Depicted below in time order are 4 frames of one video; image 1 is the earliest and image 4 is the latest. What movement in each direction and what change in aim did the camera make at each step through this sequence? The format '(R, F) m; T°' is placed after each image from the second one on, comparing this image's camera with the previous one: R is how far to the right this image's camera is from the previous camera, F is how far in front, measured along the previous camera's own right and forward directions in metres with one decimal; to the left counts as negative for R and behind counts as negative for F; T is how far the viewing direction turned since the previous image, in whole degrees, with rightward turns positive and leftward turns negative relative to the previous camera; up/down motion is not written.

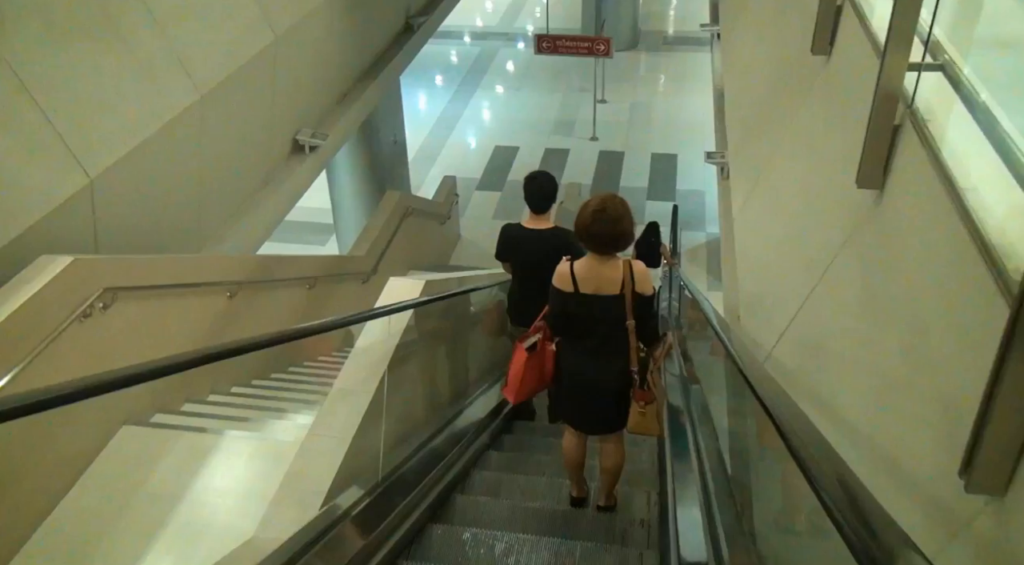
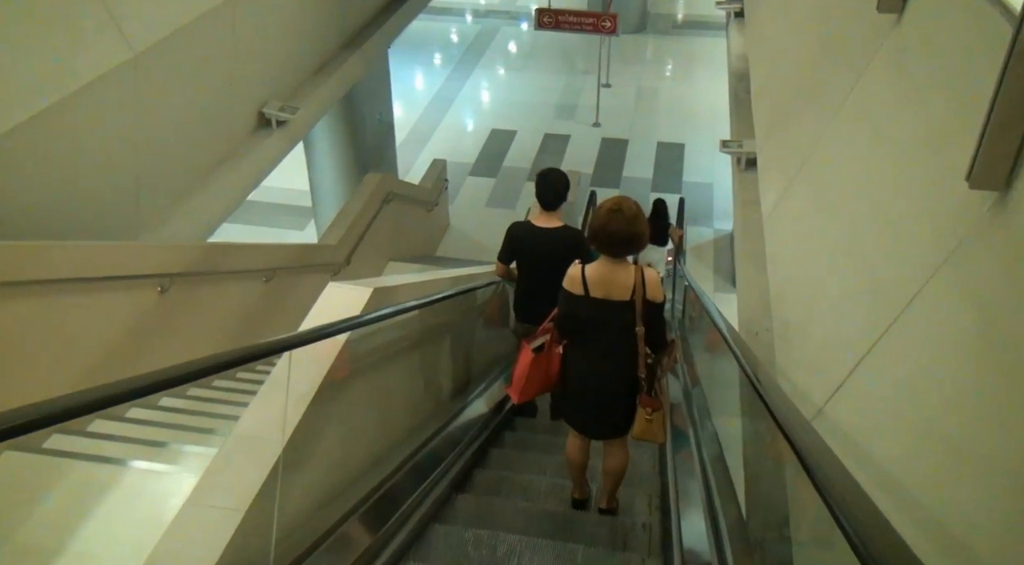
(+0.1, +0.6) m; 0°
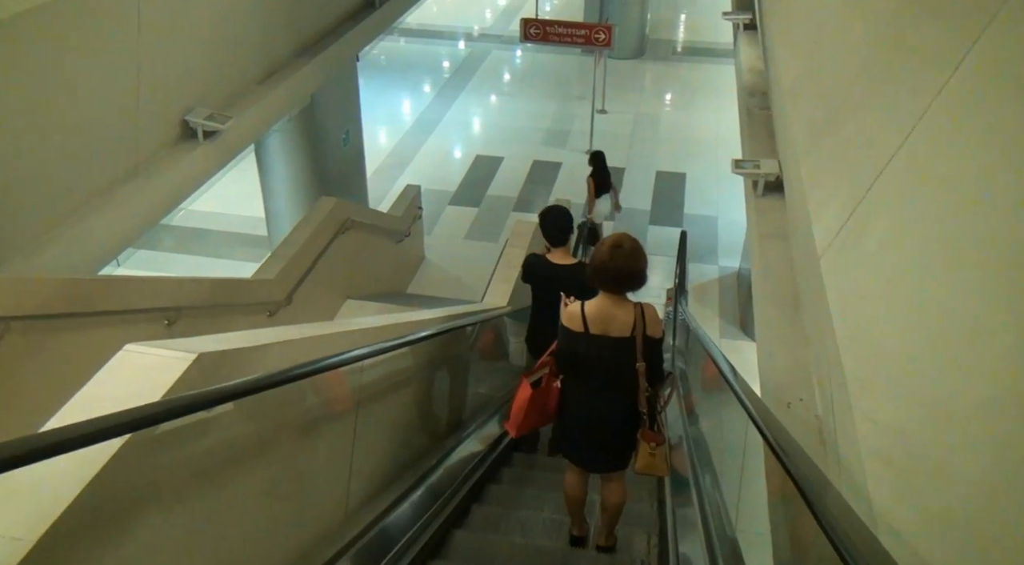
(+0.2, +0.8) m; 0°
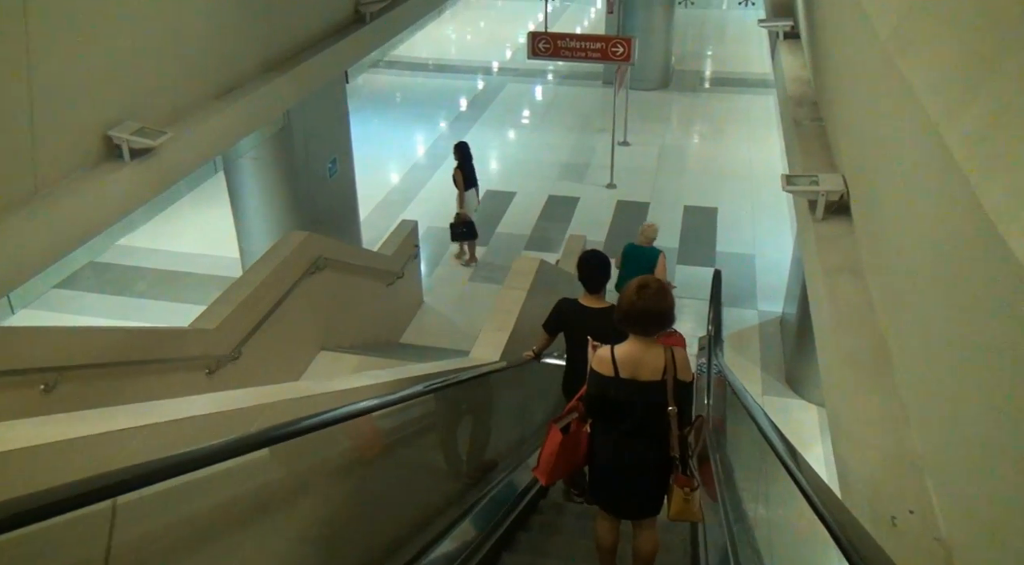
(+0.2, +0.8) m; -2°
